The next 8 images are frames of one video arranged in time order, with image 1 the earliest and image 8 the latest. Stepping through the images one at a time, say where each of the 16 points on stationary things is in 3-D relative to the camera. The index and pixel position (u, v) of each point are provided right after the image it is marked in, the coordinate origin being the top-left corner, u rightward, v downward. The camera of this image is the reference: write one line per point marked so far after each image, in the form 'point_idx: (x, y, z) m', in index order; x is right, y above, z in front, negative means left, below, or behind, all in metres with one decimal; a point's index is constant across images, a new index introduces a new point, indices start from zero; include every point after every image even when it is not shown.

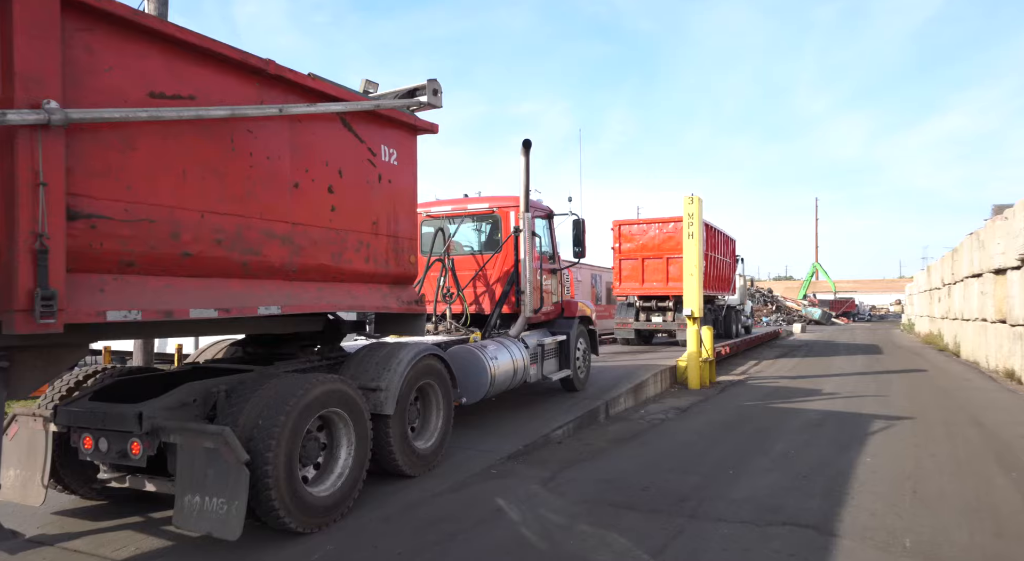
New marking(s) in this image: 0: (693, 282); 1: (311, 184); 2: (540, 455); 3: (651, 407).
0: (+3.5, 0.0, +12.9) m
1: (-1.4, +0.7, +4.6) m
2: (+0.3, -1.7, +6.6) m
3: (+2.1, -1.9, +10.1) m
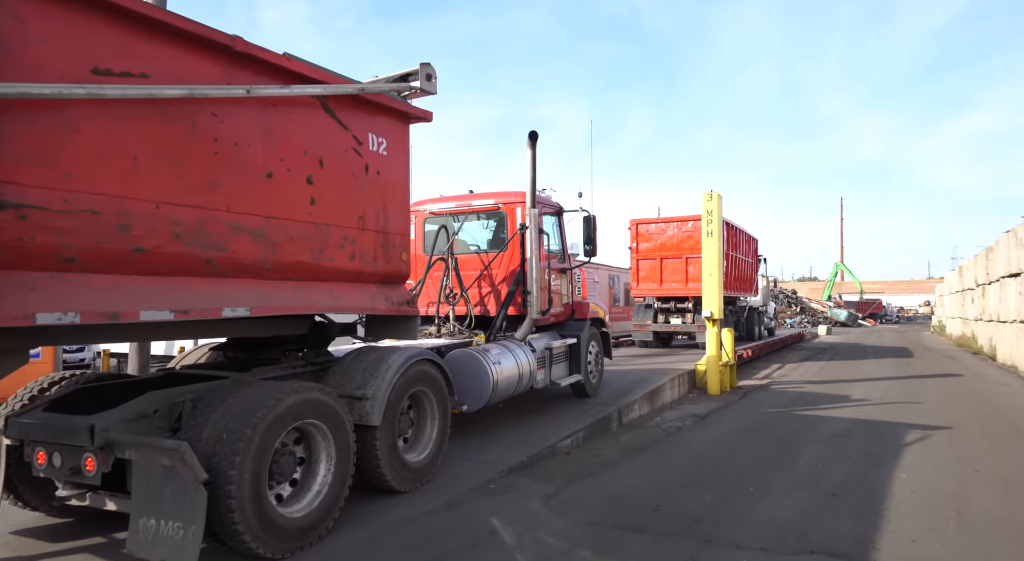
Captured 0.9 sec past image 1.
0: (+3.7, 0.0, +12.4) m
1: (-1.4, +0.7, +4.2) m
2: (+0.3, -1.7, +6.2) m
3: (+2.2, -1.9, +9.6) m
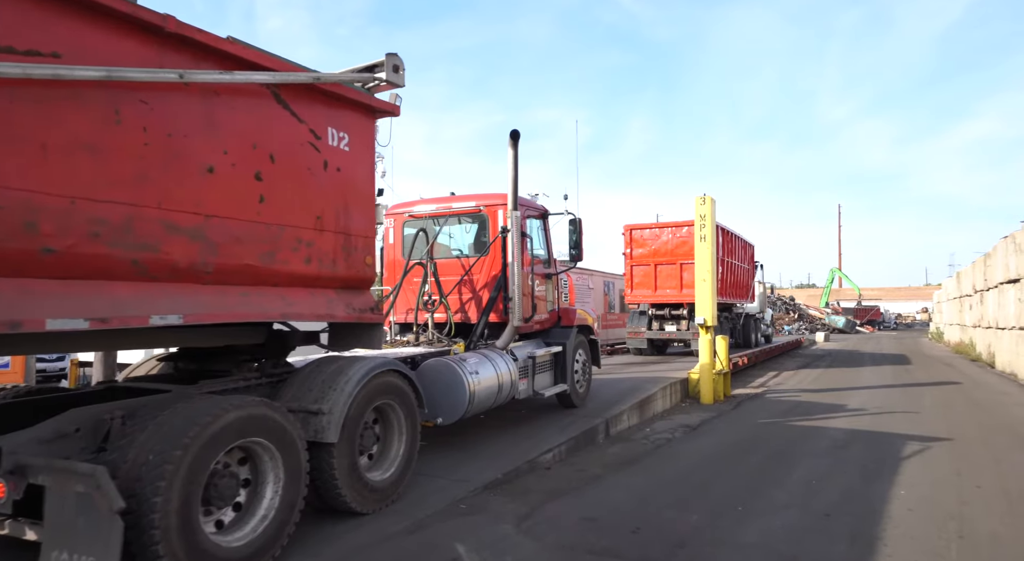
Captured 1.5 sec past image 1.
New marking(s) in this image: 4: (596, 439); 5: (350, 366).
0: (+3.5, -0.1, +12.1) m
1: (-1.6, +0.6, +3.9) m
2: (+0.1, -1.8, +5.8) m
3: (+2.0, -2.0, +9.2) m
4: (+1.0, -1.9, +7.9) m
5: (-1.1, -0.6, +4.7) m
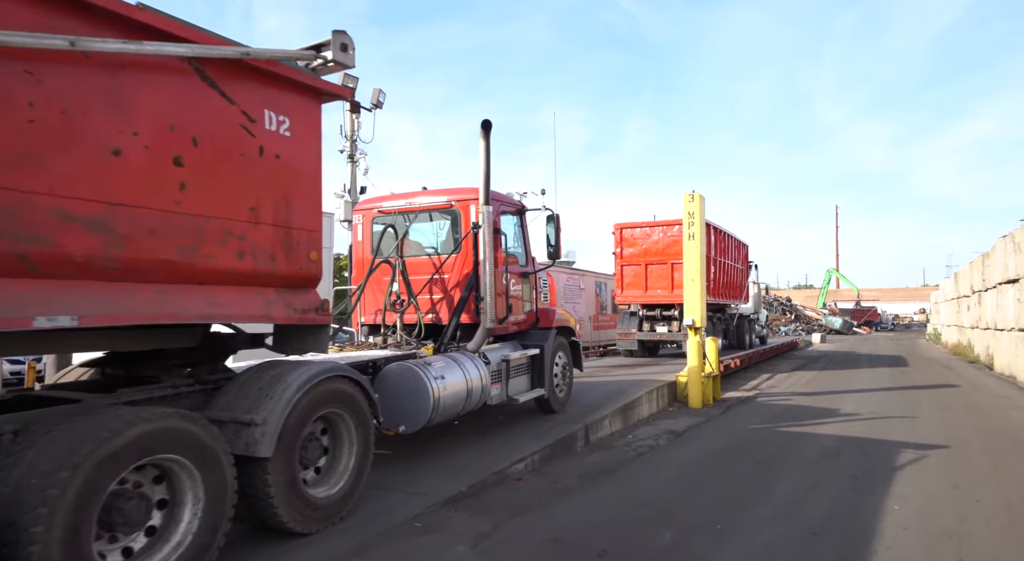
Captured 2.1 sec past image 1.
0: (+3.2, -0.1, +11.7) m
1: (-1.9, +0.7, +3.5) m
2: (-0.2, -1.7, +5.4) m
3: (+1.7, -2.0, +8.8) m
4: (+0.7, -1.9, +7.5) m
5: (-1.4, -0.6, +4.3) m
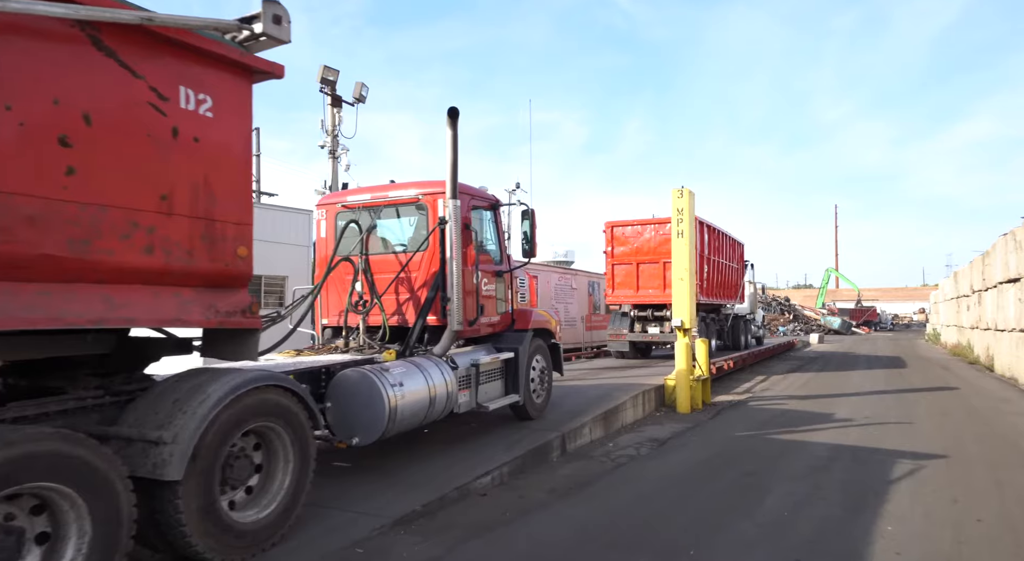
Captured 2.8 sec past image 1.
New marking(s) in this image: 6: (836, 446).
0: (+2.9, -0.1, +11.2) m
1: (-2.2, +0.7, +3.0) m
2: (-0.5, -1.7, +4.9) m
3: (+1.4, -2.0, +8.4) m
4: (+0.4, -1.9, +7.1) m
5: (-1.7, -0.6, +3.9) m
6: (+3.8, -1.9, +7.8) m
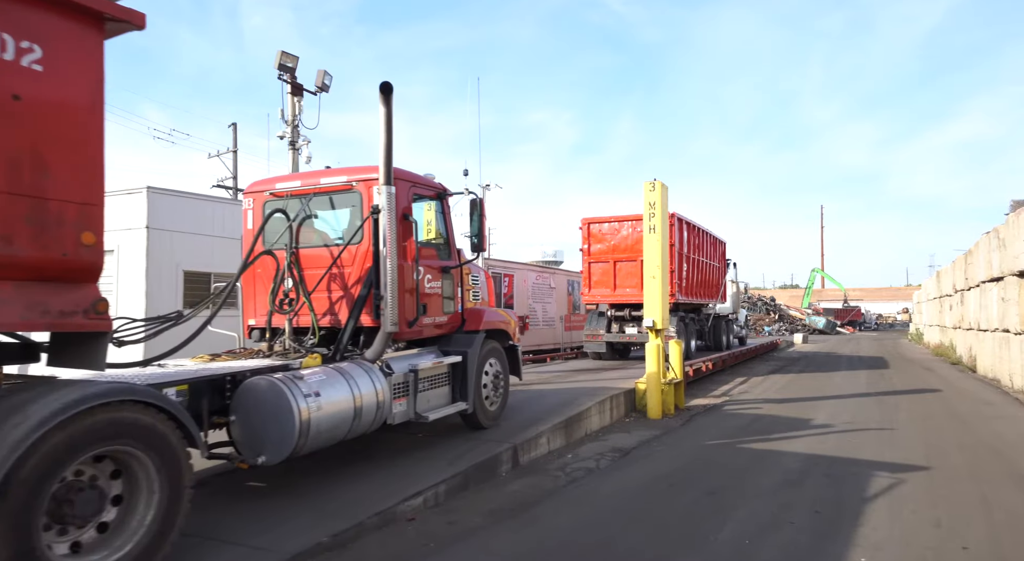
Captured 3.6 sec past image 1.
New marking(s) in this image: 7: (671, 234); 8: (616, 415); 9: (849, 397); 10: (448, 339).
0: (+2.3, -0.1, +10.6) m
1: (-2.7, +0.7, +2.3) m
2: (-1.0, -1.7, +4.2) m
3: (+0.8, -1.9, +7.7) m
4: (-0.1, -1.8, +6.4) m
5: (-2.2, -0.5, +3.1) m
6: (+3.2, -1.9, +7.2) m
7: (+3.9, +1.1, +16.5) m
8: (+1.5, -1.9, +9.7) m
9: (+6.3, -2.2, +12.4) m
10: (-0.7, -0.6, +7.2) m
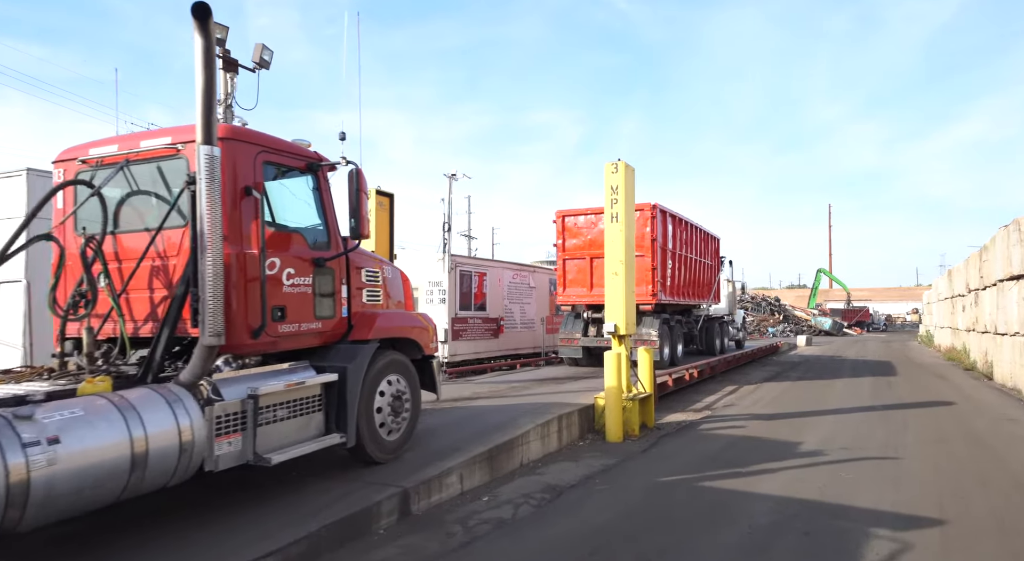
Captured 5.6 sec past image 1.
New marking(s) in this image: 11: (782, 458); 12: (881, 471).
0: (+1.4, -0.1, +9.0) m
1: (-3.6, +0.7, +0.8) m
2: (-1.9, -1.7, +2.7) m
3: (0.0, -1.9, +6.2) m
4: (-1.0, -1.8, +4.9) m
5: (-3.1, -0.5, +1.6) m
6: (+2.4, -1.9, +5.6) m
7: (+3.1, +1.2, +14.9) m
8: (+0.7, -1.9, +8.2) m
9: (+5.4, -2.1, +10.8) m
10: (-1.5, -0.6, +5.6) m
11: (+3.0, -2.0, +7.4) m
12: (+3.8, -1.9, +6.8) m
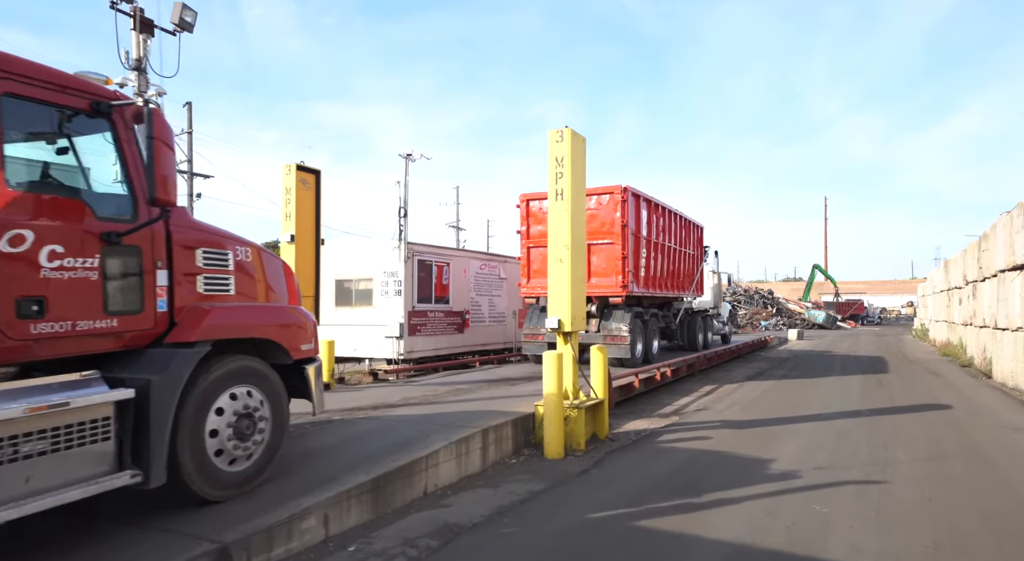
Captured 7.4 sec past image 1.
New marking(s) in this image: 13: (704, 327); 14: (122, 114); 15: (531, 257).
0: (+0.6, +0.1, +7.6) m
1: (-4.4, +0.8, -0.6) m
2: (-2.7, -1.6, +1.3) m
3: (-0.9, -1.8, +4.8) m
4: (-1.8, -1.7, +3.5) m
5: (-3.9, -0.4, +0.2) m
6: (+1.5, -1.8, +4.3) m
7: (+2.3, +1.4, +13.6) m
8: (-0.2, -1.8, +6.8) m
9: (+4.6, -2.0, +9.5) m
10: (-2.4, -0.5, +4.2) m
11: (+2.2, -1.8, +6.1) m
12: (+2.9, -1.8, +5.5) m
13: (+5.6, -1.4, +19.7) m
14: (-2.4, +1.0, +4.1) m
15: (+0.4, +0.5, +14.6) m
